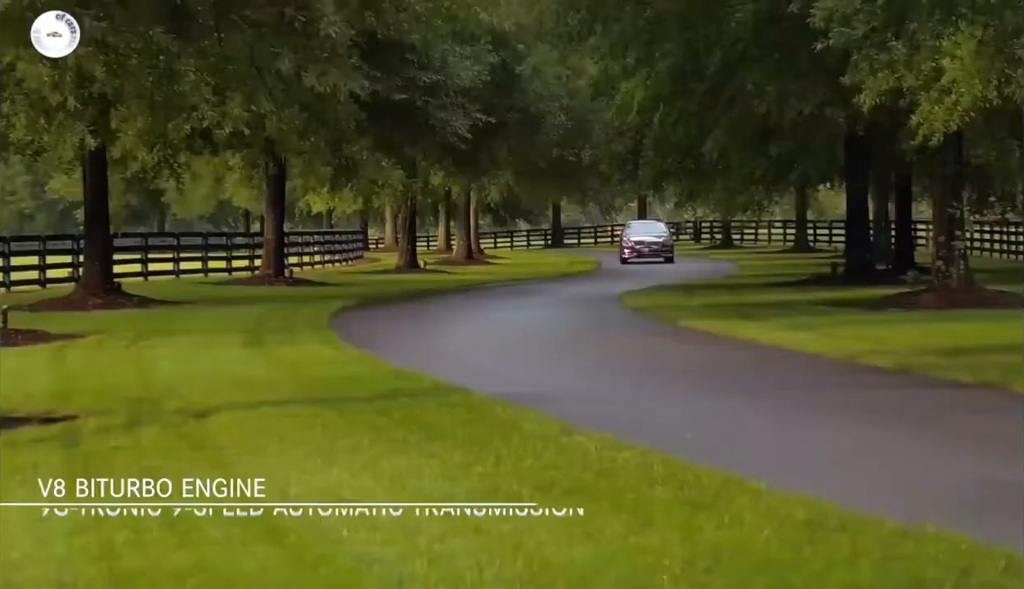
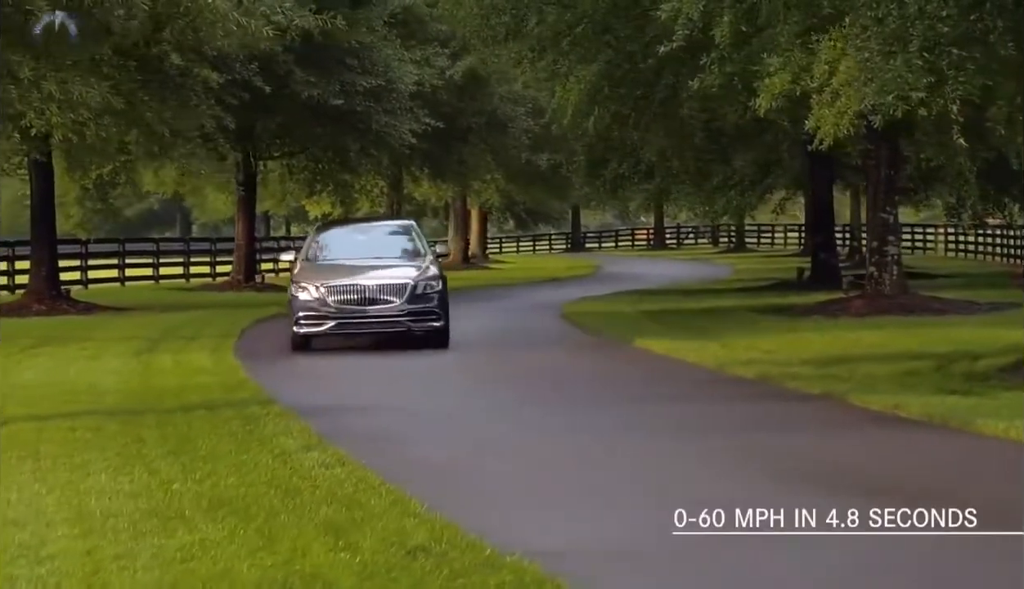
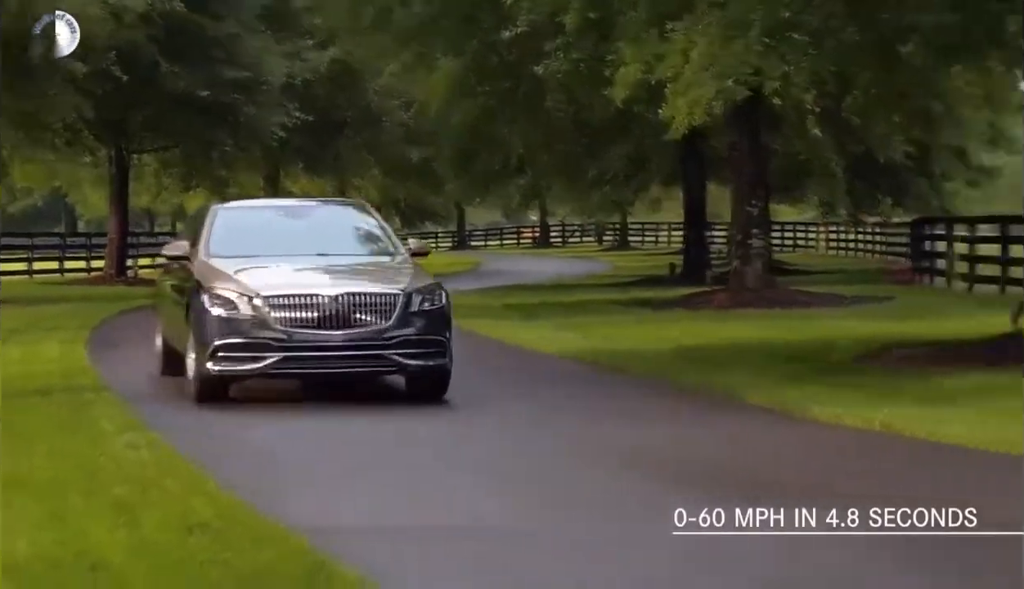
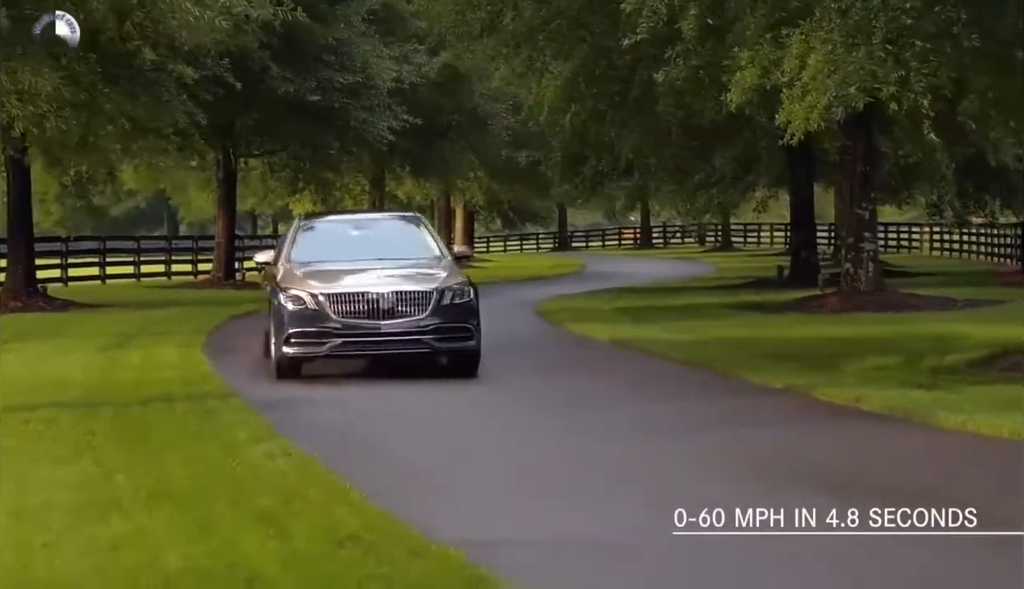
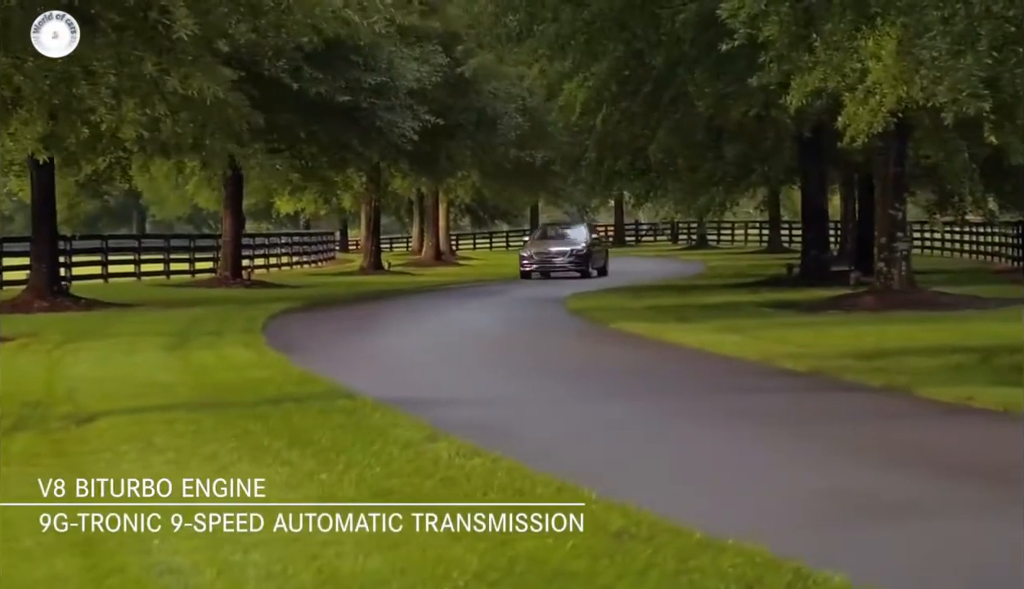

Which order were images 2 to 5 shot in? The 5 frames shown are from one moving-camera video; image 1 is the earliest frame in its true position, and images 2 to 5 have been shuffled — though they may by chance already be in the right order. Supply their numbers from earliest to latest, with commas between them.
5, 2, 4, 3
